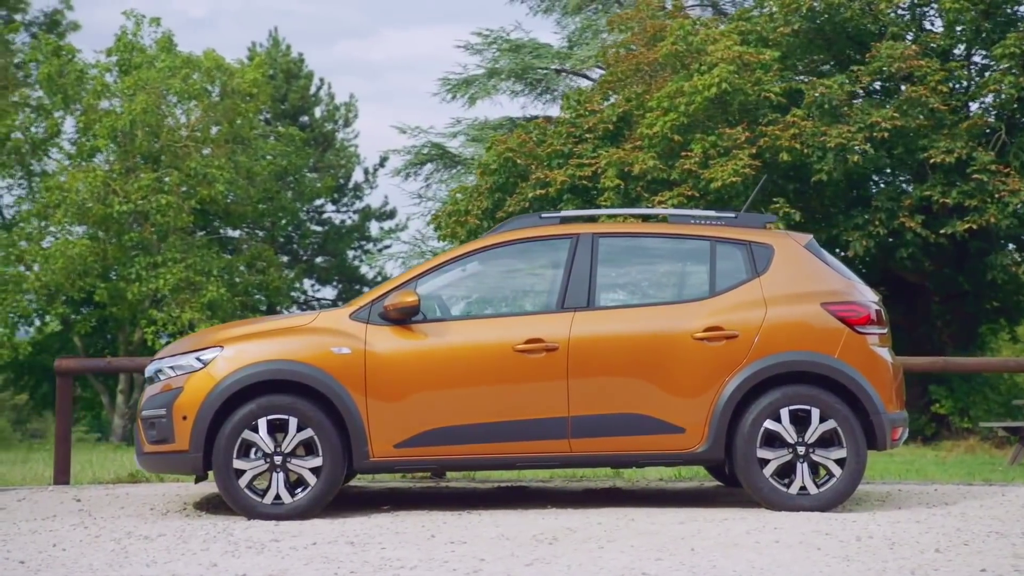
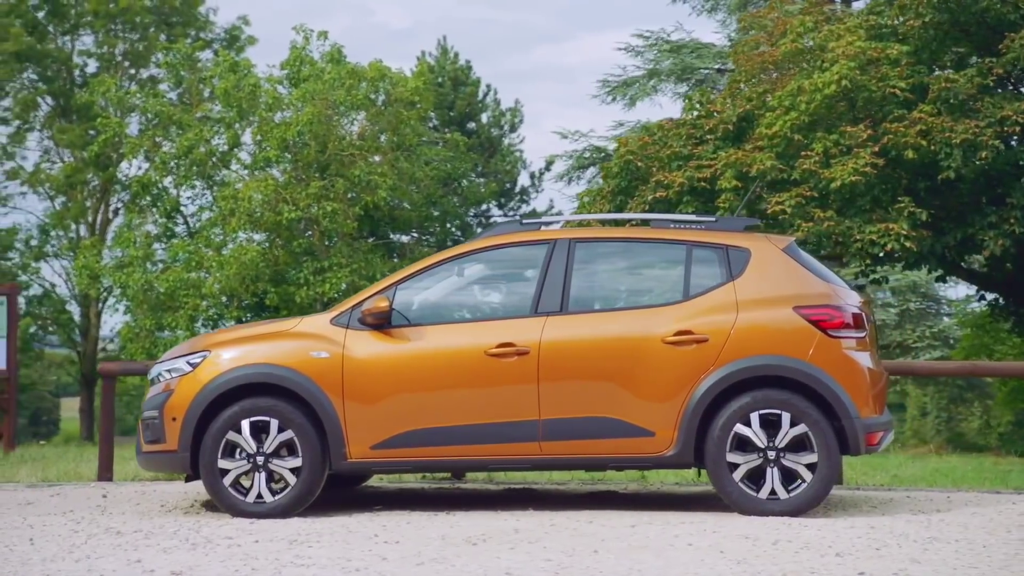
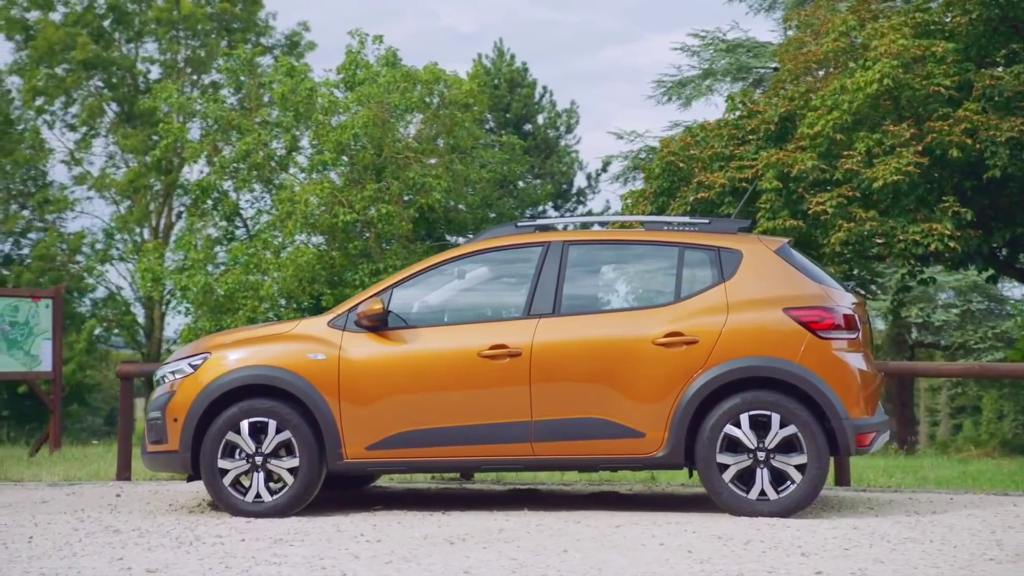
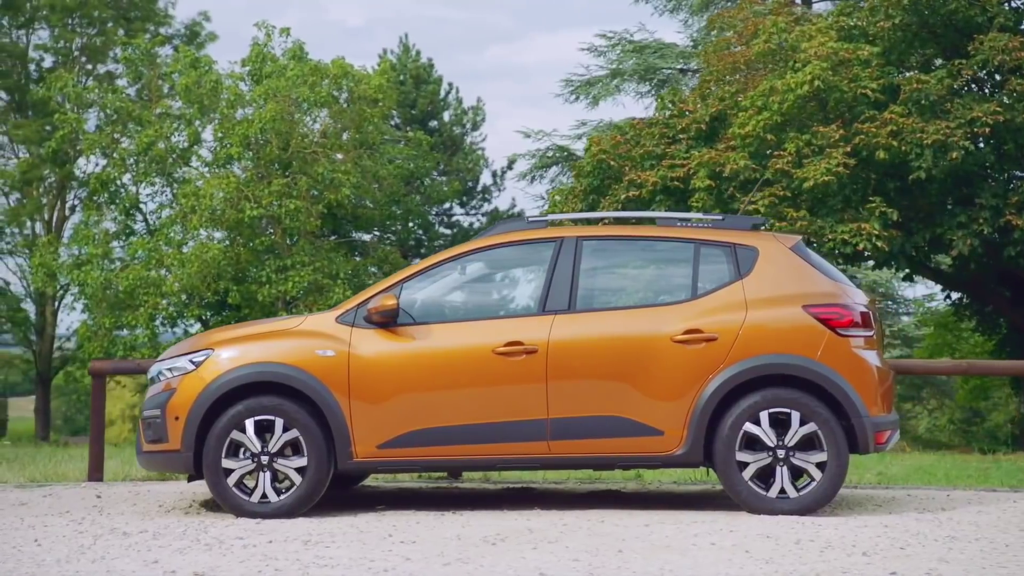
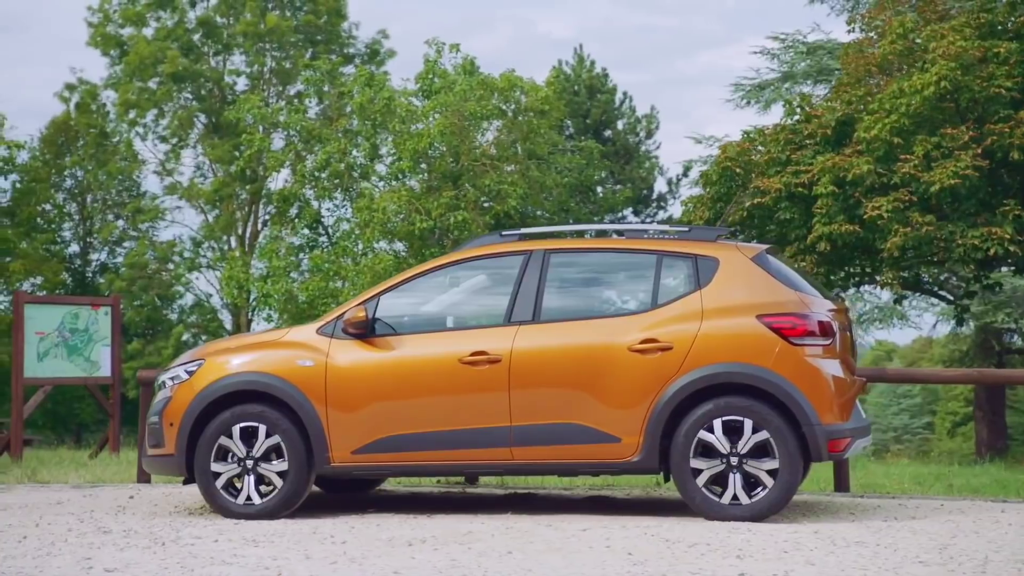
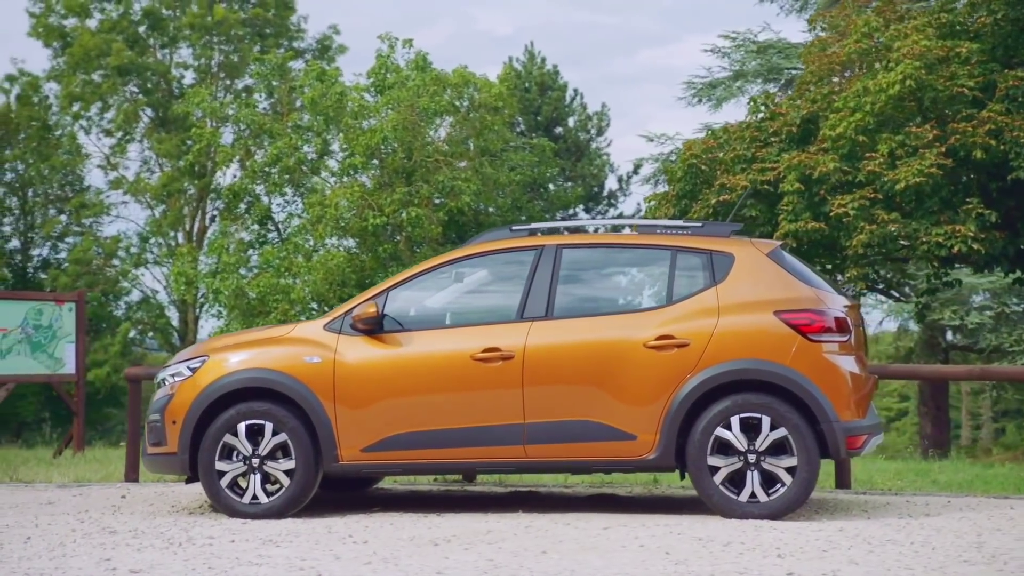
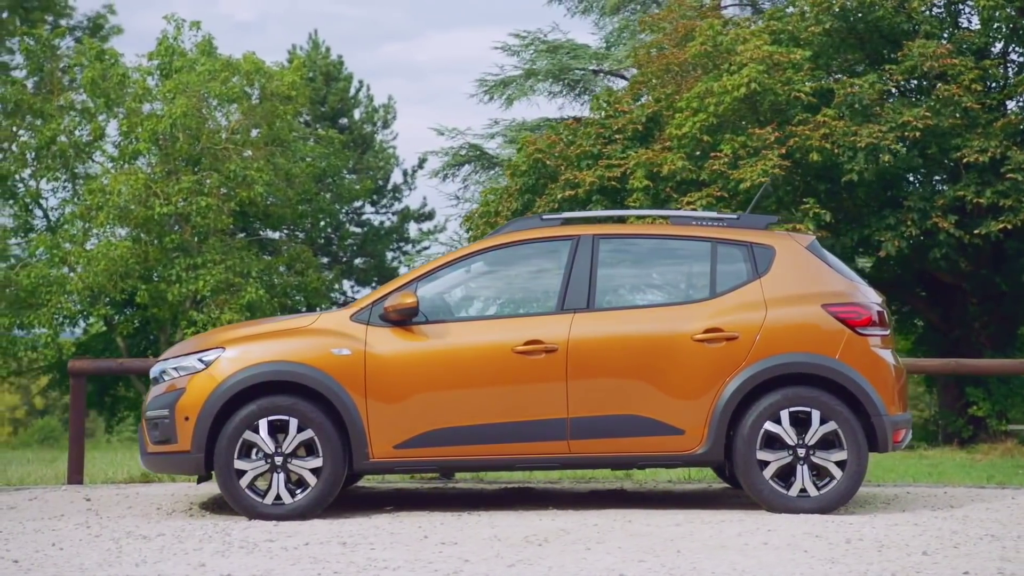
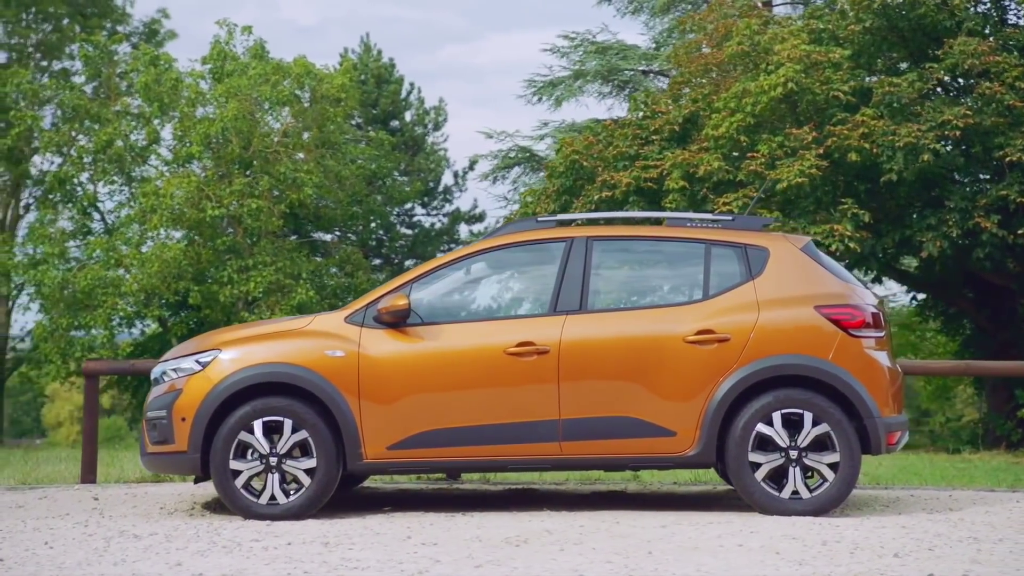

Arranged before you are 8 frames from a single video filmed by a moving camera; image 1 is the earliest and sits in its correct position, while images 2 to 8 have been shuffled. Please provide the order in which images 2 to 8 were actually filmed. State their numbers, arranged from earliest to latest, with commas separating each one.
7, 8, 4, 2, 3, 6, 5
